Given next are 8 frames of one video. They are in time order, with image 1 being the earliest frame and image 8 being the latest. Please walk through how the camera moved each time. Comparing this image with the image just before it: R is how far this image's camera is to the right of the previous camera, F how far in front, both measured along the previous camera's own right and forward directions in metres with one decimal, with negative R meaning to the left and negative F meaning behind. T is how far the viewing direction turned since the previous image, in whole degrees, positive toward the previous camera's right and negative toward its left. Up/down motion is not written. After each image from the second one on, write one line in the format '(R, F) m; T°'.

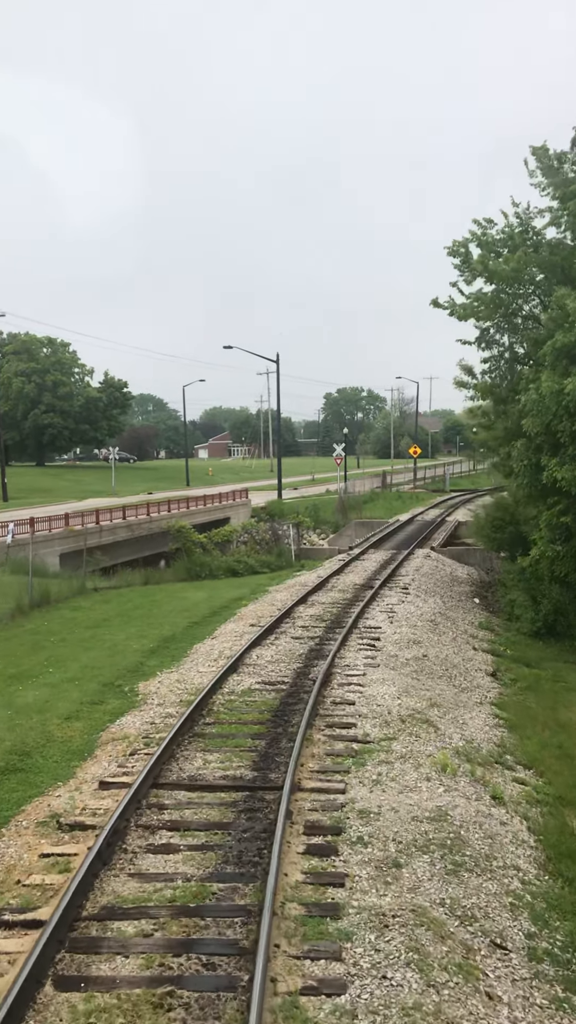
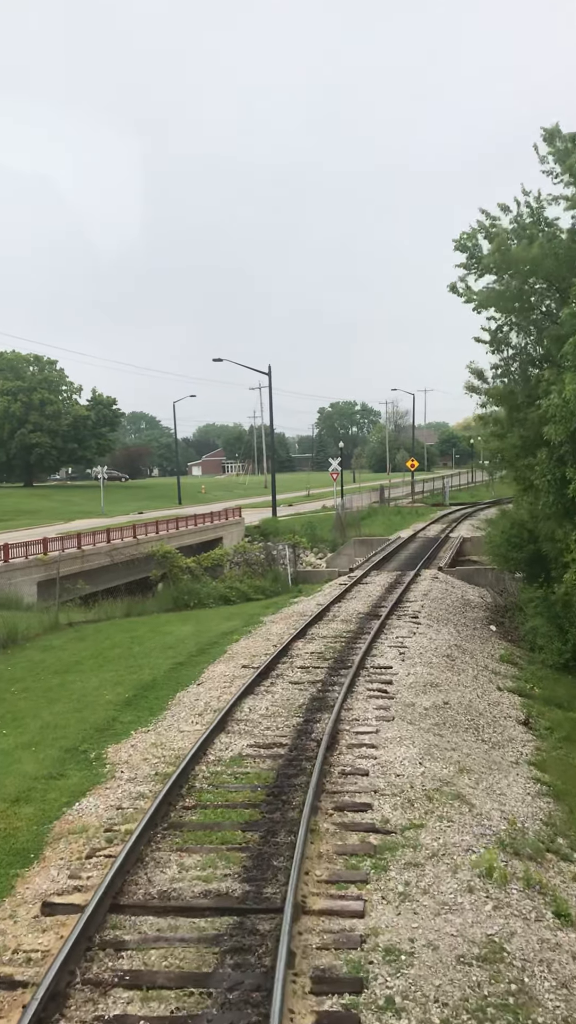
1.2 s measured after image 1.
(0.0, +2.2) m; 0°
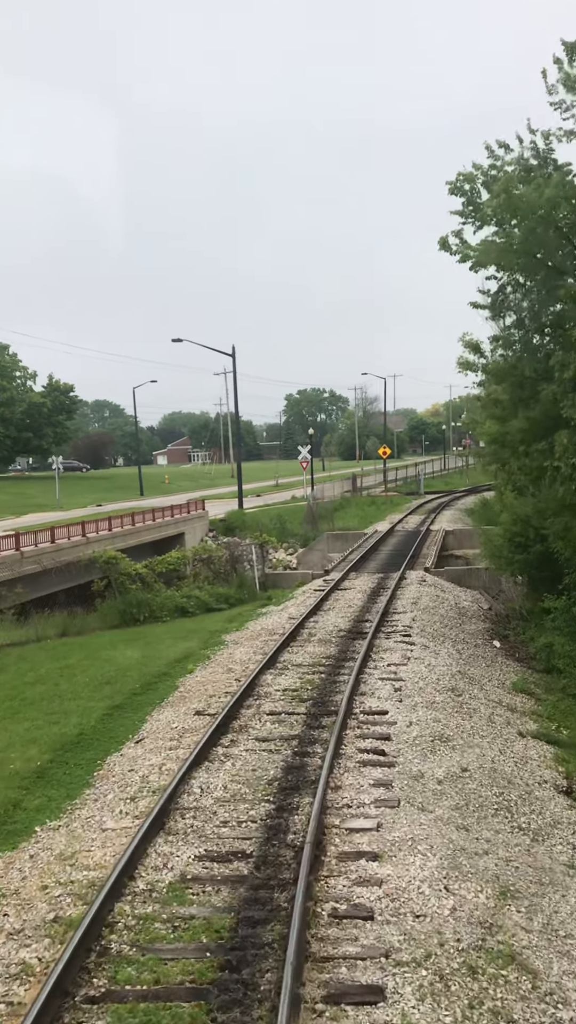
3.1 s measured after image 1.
(+0.1, +3.5) m; +2°
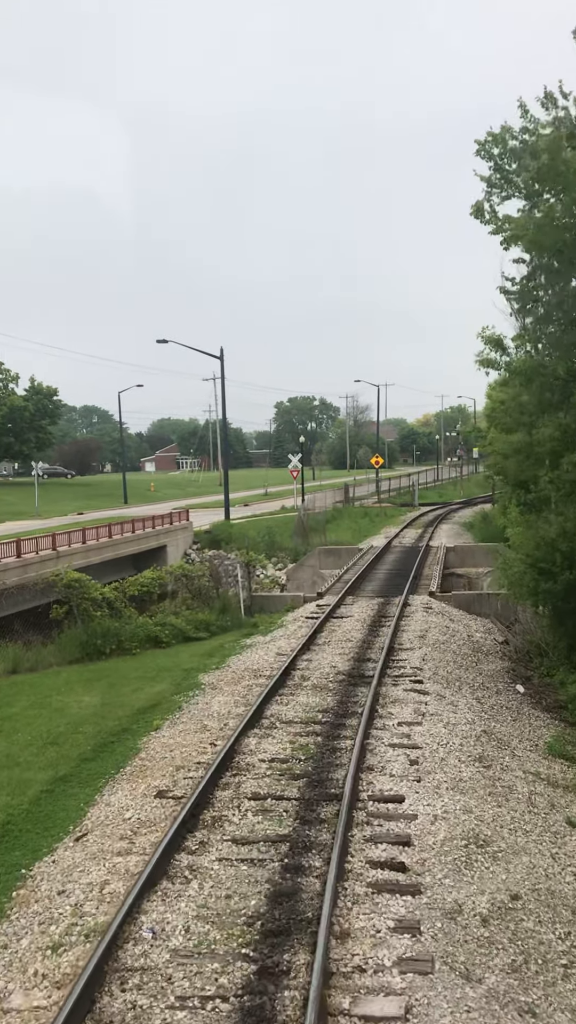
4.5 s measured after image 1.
(0.0, +2.7) m; +1°
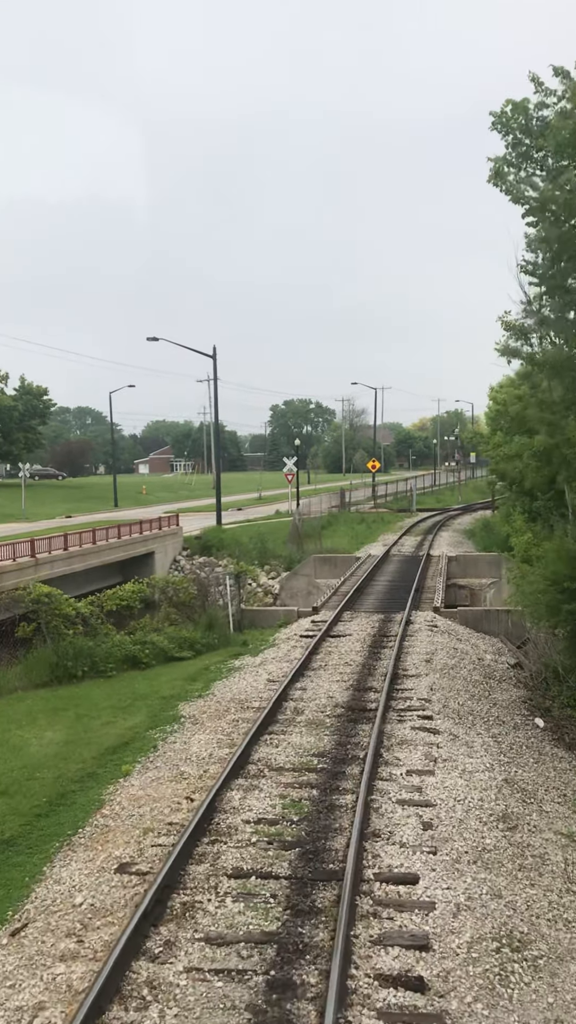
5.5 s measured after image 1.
(0.0, +1.7) m; 0°
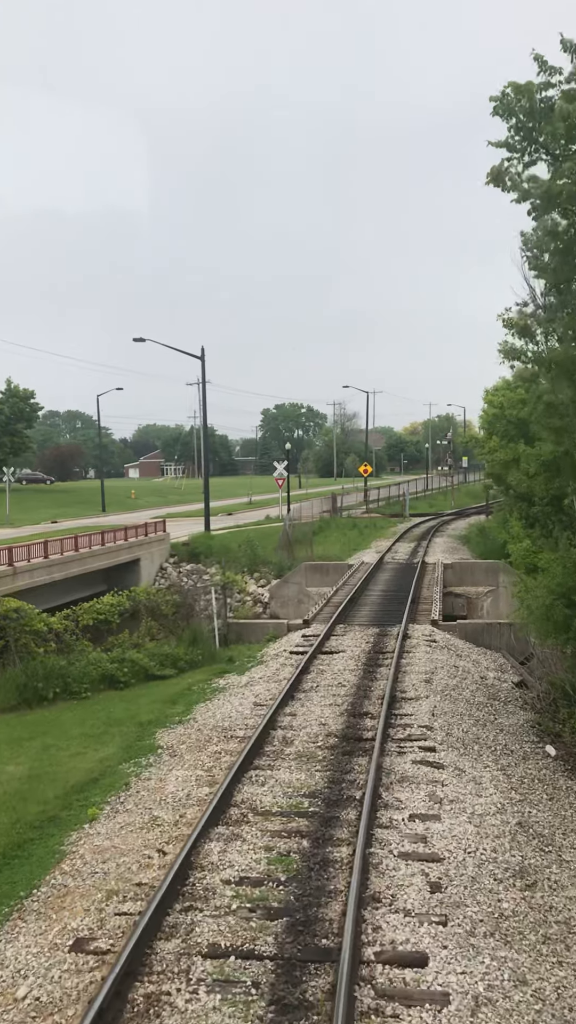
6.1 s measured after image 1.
(0.0, +1.2) m; +1°
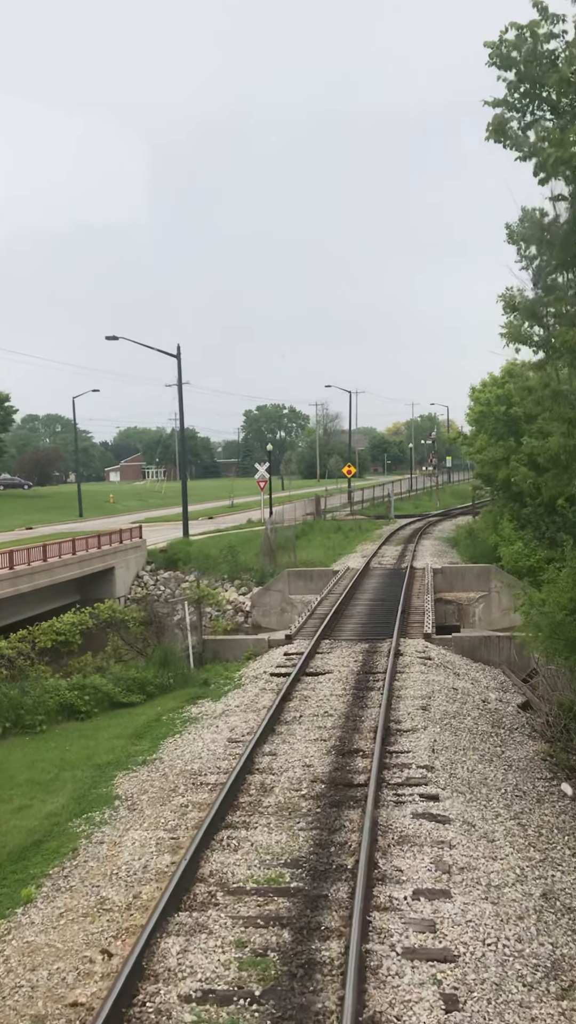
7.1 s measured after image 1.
(+0.1, +1.6) m; +1°
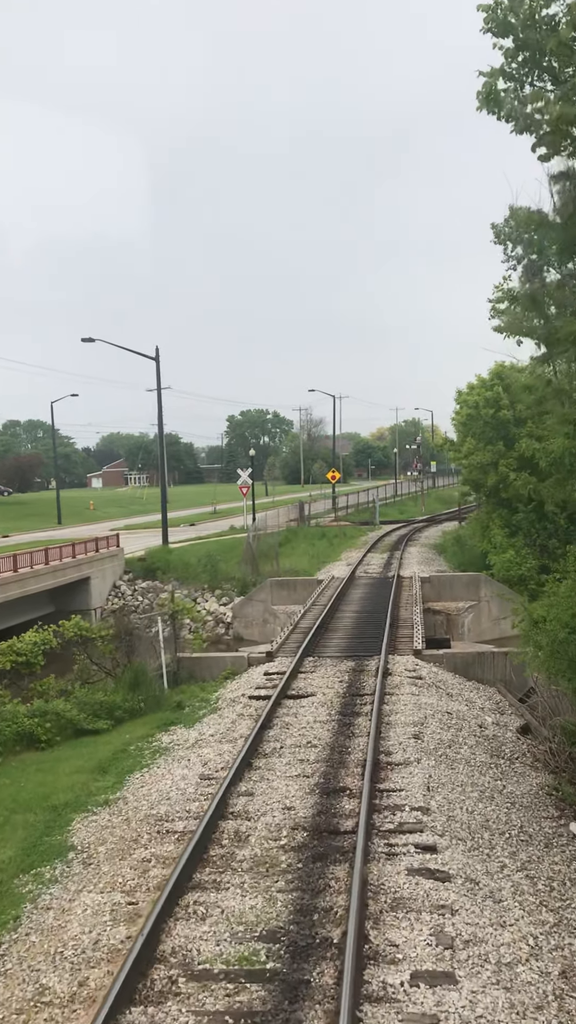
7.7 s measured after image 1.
(+0.1, +1.2) m; +1°
